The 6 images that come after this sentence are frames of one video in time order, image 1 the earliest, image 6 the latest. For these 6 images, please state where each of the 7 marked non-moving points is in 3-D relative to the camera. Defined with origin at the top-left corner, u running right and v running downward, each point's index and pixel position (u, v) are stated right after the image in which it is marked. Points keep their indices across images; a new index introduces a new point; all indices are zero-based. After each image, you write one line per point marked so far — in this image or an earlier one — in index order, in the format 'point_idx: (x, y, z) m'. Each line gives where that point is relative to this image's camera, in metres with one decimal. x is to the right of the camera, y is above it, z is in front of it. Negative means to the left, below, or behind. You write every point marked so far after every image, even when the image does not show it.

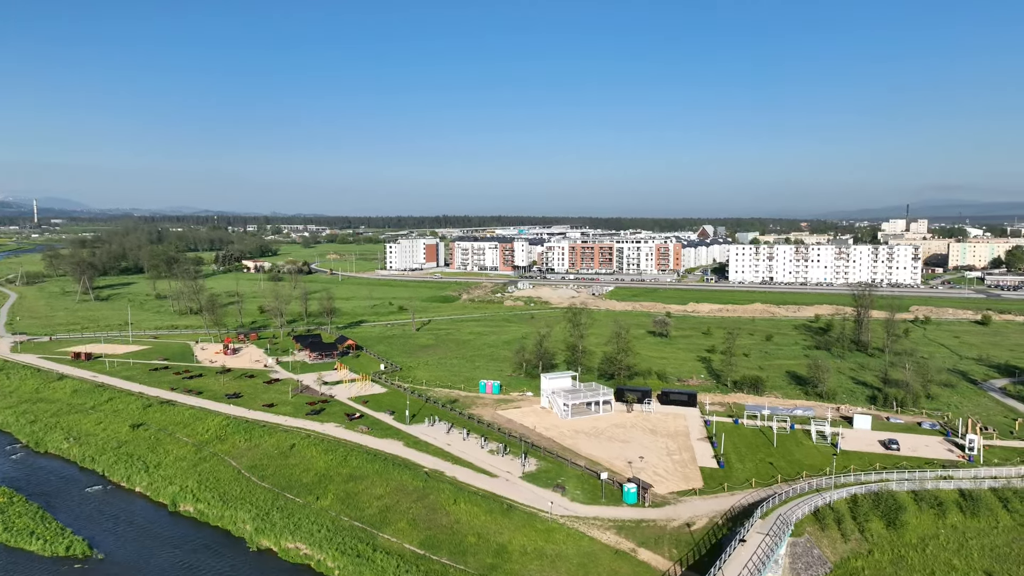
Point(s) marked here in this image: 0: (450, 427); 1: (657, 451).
0: (-2.0, -4.4, +19.6) m
1: (+4.2, -4.7, +17.8) m
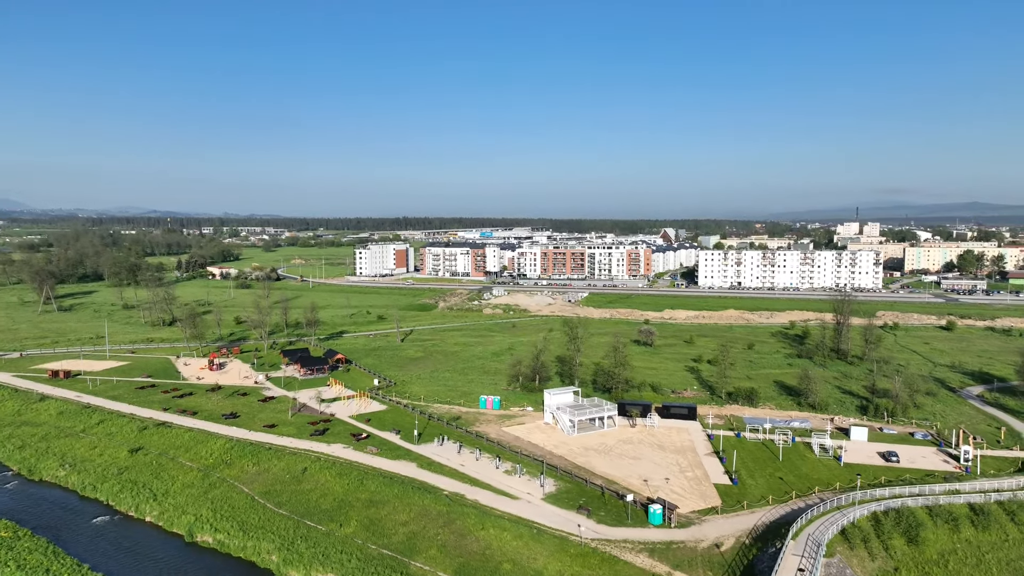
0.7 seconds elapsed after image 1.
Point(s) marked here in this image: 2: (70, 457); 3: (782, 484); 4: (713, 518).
0: (-1.7, -5.1, +19.6) m
1: (+4.7, -5.3, +18.1) m
2: (-14.2, -5.5, +19.8) m
3: (+7.4, -5.4, +16.7) m
4: (+4.8, -5.5, +14.6) m
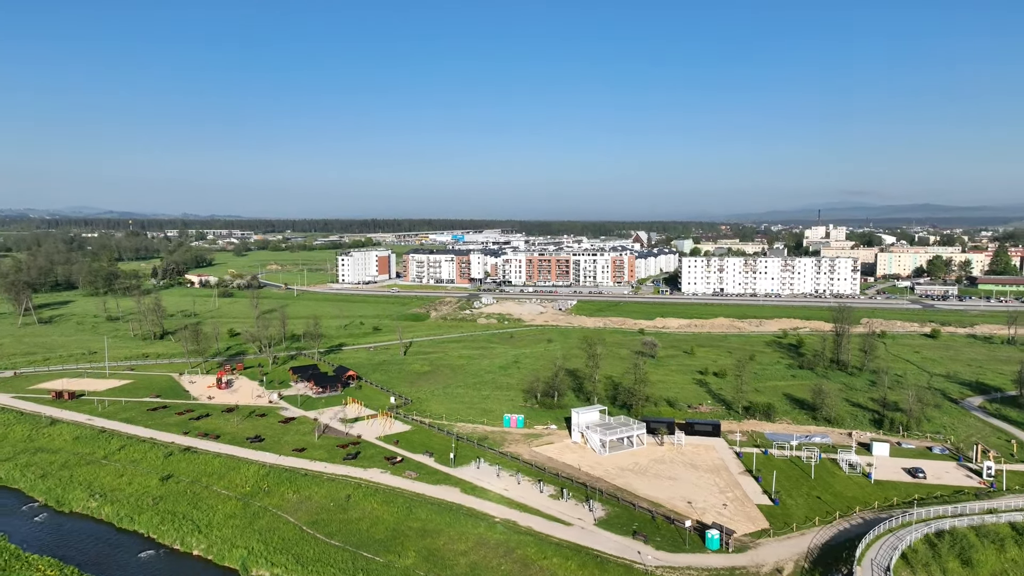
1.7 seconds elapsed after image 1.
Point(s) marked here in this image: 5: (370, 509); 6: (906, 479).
0: (-0.5, -5.8, +19.7) m
1: (+5.9, -6.0, +18.5) m
2: (-13.0, -6.3, +19.3) m
3: (+8.7, -6.1, +17.2) m
4: (+6.2, -6.2, +14.9) m
5: (-3.9, -6.1, +17.0) m
6: (+12.2, -5.9, +19.0) m
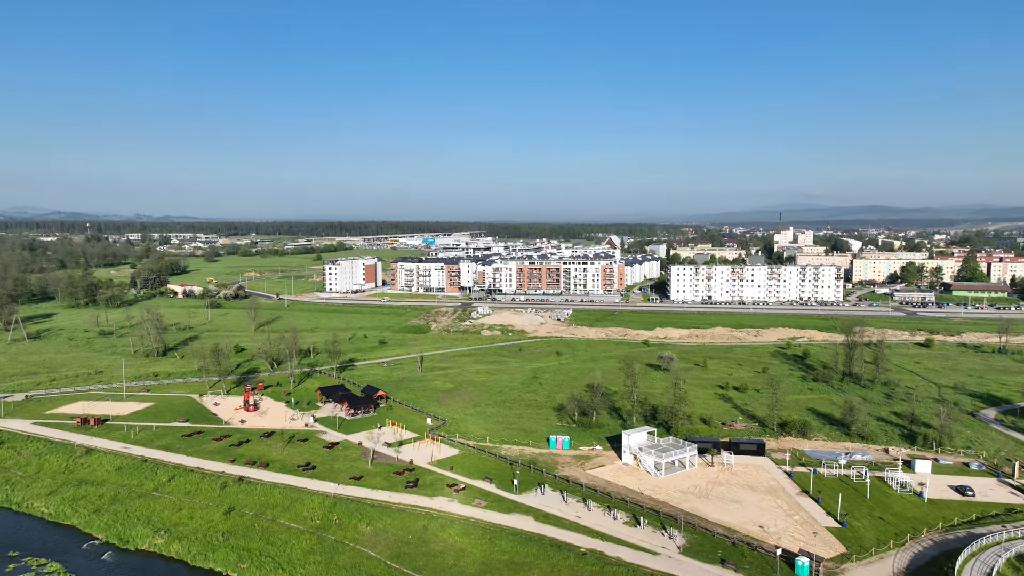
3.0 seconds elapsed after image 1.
0: (+1.7, -6.7, +19.9) m
1: (+8.1, -6.9, +19.0) m
2: (-10.9, -7.2, +18.9) m
3: (+10.9, -6.9, +17.9) m
4: (+8.6, -7.0, +15.4) m
5: (-1.7, -7.0, +17.0) m
6: (+14.4, -6.8, +19.8) m
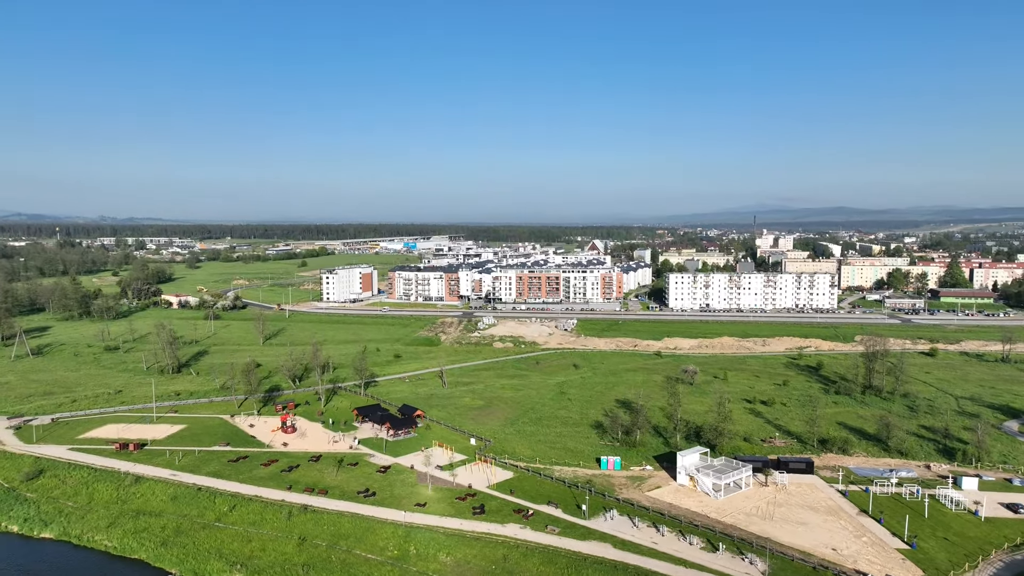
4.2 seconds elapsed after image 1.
0: (+3.9, -7.6, +20.1) m
1: (+10.4, -7.7, +19.4) m
2: (-8.6, -8.2, +18.7) m
3: (+13.3, -7.7, +18.4) m
4: (+11.0, -7.9, +15.9) m
5: (+0.7, -7.9, +17.1) m
6: (+16.7, -7.6, +20.4) m
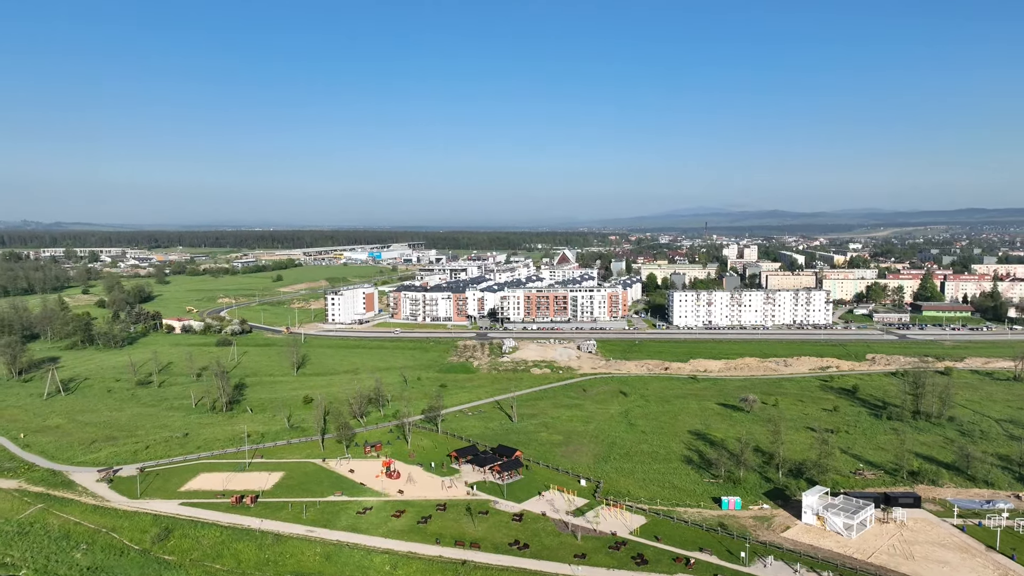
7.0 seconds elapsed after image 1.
0: (+9.6, -9.5, +21.1) m
1: (+16.1, -9.6, +20.9) m
2: (-2.8, -10.2, +18.9) m
3: (+19.0, -9.6, +20.1) m
4: (+16.9, -9.7, +17.4) m
5: (+6.5, -9.9, +18.0) m
6: (+22.2, -9.4, +22.3) m
